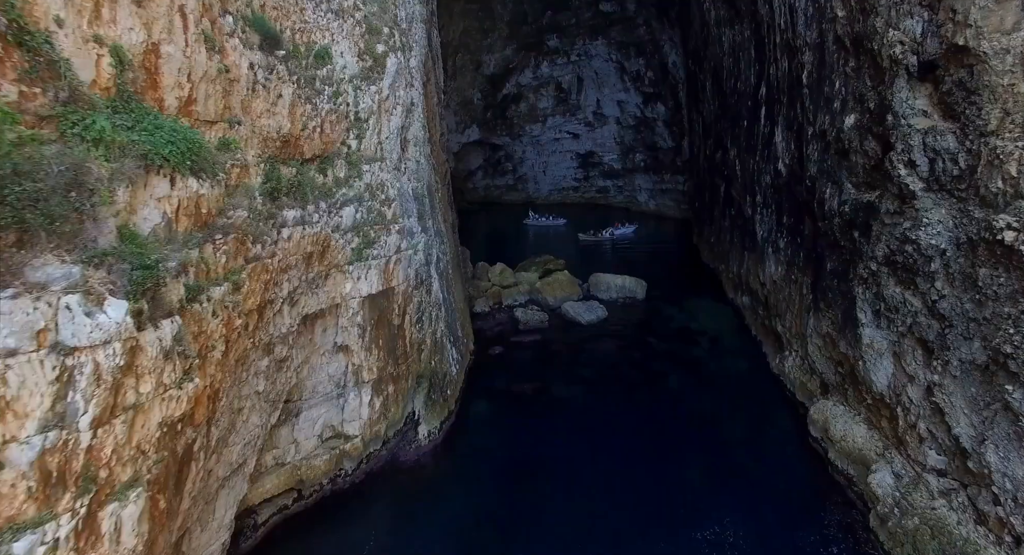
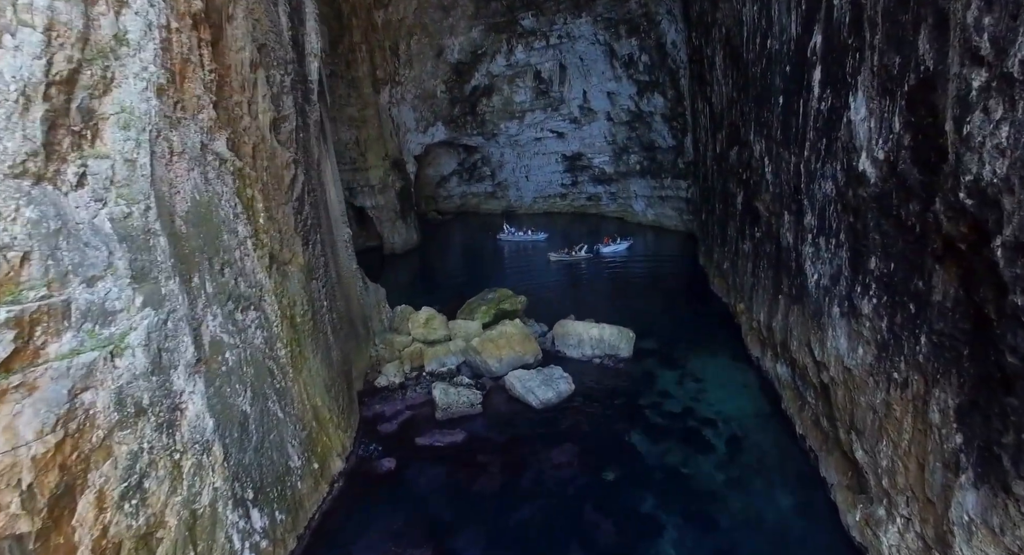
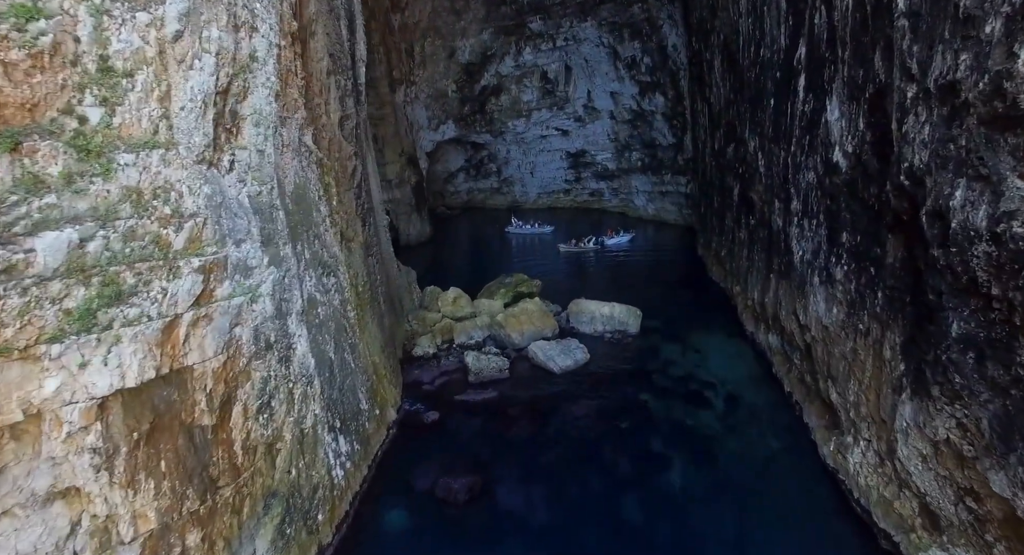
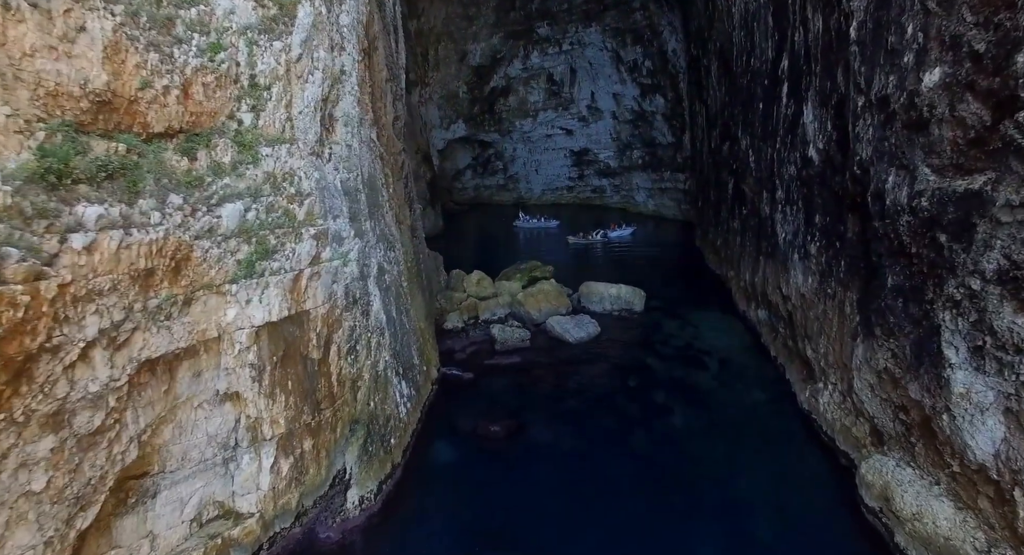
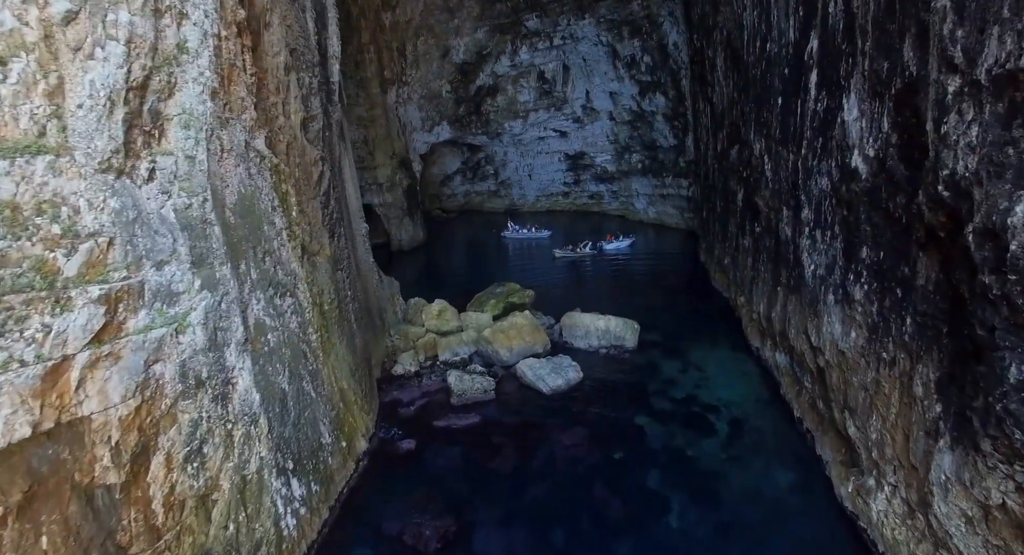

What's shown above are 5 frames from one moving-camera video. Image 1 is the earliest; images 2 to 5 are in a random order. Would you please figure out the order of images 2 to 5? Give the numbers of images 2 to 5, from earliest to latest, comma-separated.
4, 3, 5, 2
